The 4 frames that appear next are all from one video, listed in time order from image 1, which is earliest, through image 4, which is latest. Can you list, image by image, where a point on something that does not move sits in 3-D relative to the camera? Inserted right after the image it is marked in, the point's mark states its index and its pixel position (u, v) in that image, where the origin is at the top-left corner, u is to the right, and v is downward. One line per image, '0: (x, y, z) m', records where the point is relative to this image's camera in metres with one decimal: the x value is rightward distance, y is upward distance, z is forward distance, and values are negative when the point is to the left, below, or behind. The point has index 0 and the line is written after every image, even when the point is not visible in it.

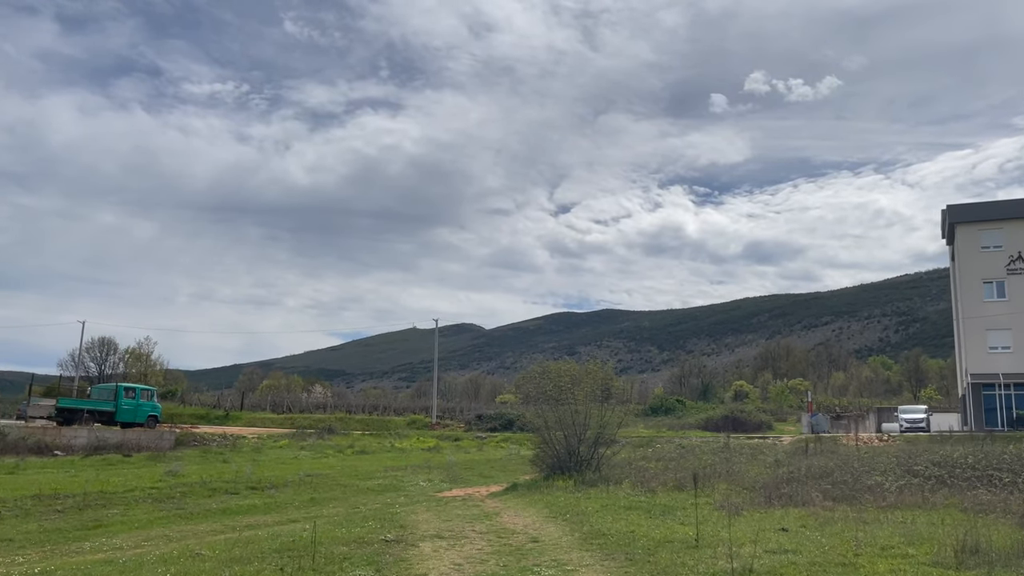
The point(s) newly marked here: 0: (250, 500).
0: (-6.5, -5.3, +19.9) m
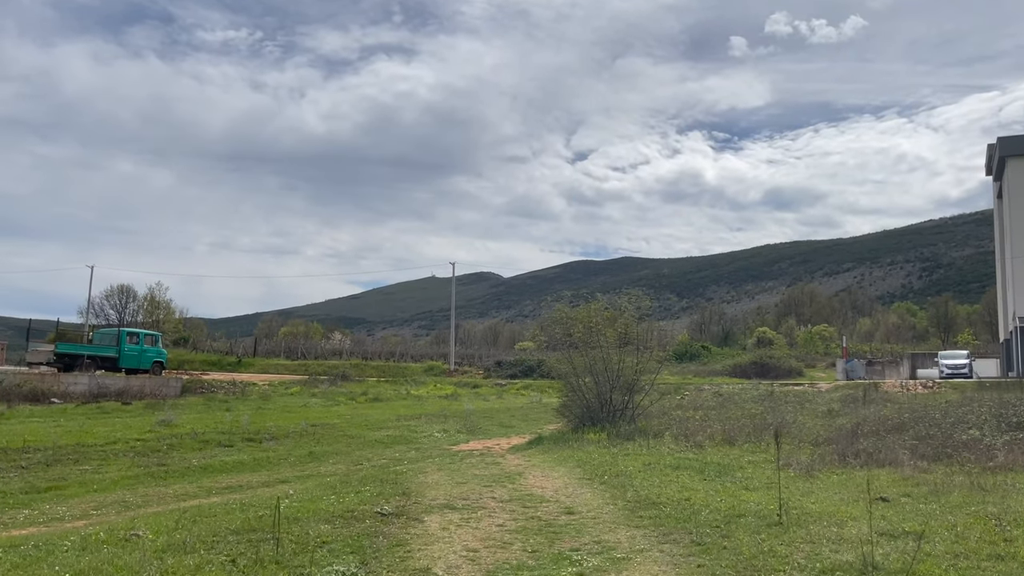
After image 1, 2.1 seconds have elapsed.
0: (-5.9, -3.7, +17.7) m
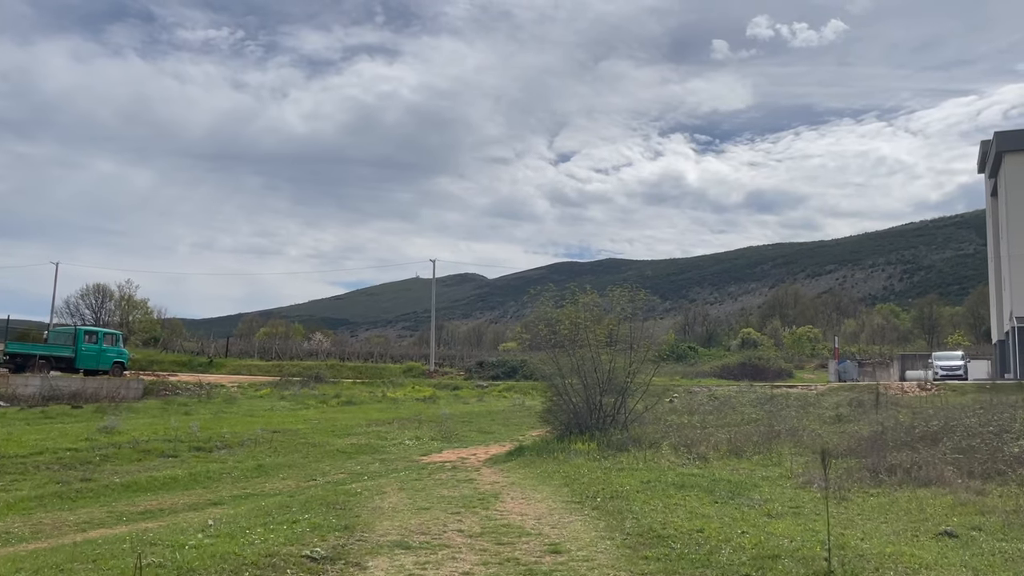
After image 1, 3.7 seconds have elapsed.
0: (-6.4, -3.5, +15.4) m
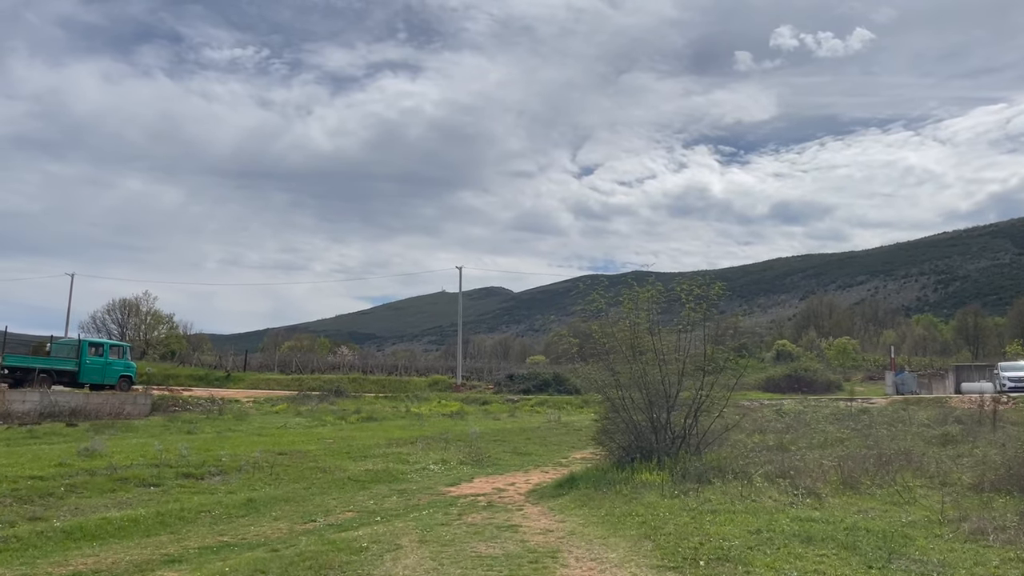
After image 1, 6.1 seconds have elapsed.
0: (-5.6, -3.4, +12.6) m
